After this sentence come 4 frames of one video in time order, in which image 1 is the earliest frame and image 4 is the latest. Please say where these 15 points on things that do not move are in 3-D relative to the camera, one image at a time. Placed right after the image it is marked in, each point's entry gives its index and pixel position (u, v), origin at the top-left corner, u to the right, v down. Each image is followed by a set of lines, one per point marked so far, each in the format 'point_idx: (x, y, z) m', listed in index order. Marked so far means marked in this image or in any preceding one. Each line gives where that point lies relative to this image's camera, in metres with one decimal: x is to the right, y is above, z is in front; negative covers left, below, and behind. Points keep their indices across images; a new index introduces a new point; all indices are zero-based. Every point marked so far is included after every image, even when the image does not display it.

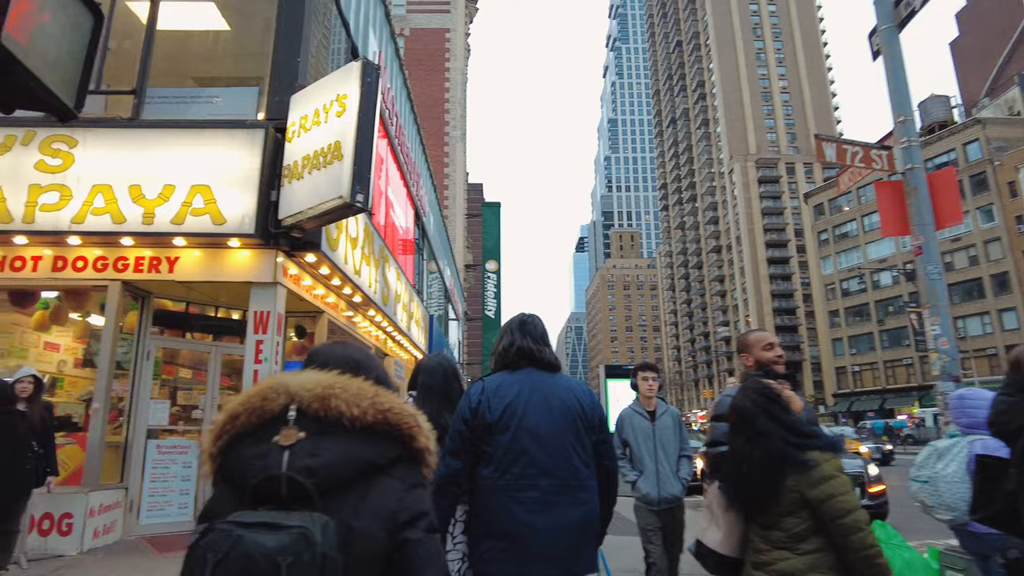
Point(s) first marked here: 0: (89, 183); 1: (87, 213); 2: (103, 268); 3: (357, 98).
0: (-4.8, +1.2, +7.3) m
1: (-4.7, +0.8, +7.2) m
2: (-4.7, +0.2, +7.5) m
3: (-1.6, +1.9, +6.6) m
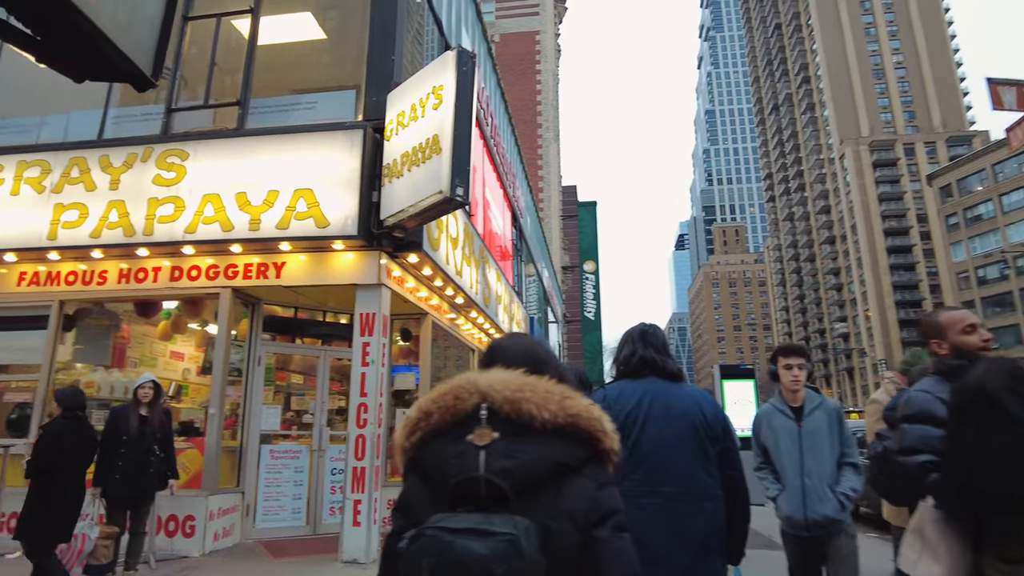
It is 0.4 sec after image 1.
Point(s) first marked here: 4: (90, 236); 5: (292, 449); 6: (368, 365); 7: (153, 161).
0: (-3.6, +1.1, +7.5) m
1: (-3.6, +0.7, +7.4) m
2: (-3.5, +0.1, +7.7) m
3: (-0.6, +2.0, +6.3) m
4: (-5.0, +0.6, +7.6) m
5: (-2.8, -2.1, +8.2) m
6: (-1.6, -0.8, +7.0) m
7: (-4.3, +1.5, +7.8) m
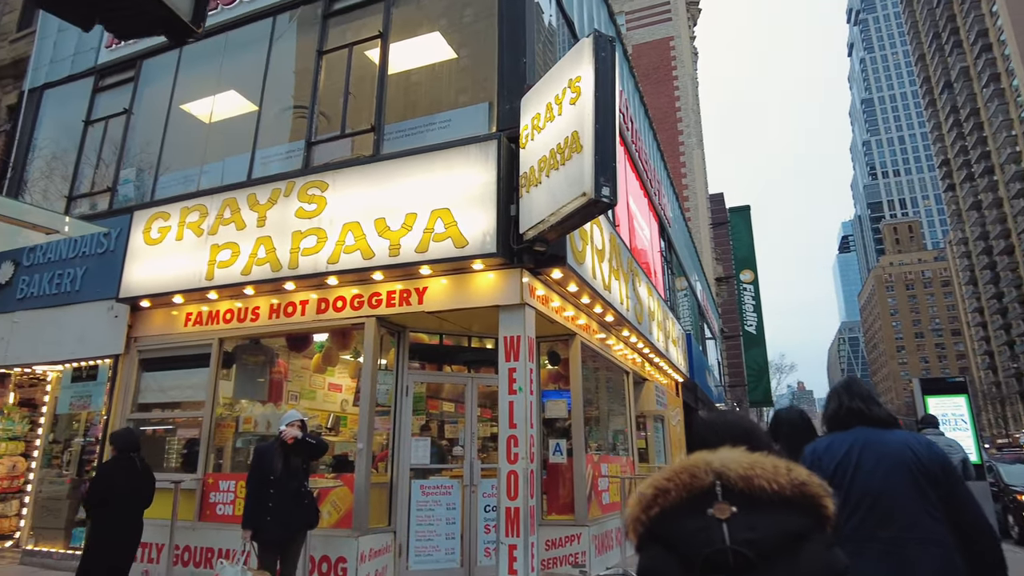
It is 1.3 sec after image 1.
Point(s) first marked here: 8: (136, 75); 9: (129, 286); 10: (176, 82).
0: (-2.0, +0.7, +7.4) m
1: (-1.9, +0.4, +7.2) m
2: (-1.8, -0.2, +7.5) m
3: (+0.7, +1.8, +5.6) m
4: (-3.2, +0.2, +7.8) m
5: (-0.8, -2.4, +7.8) m
6: (0.0, -1.0, +6.4) m
7: (-2.6, +1.1, +7.8) m
8: (-6.3, +3.5, +10.7) m
9: (-5.2, 0.0, +8.7) m
10: (-5.3, +3.3, +10.3) m
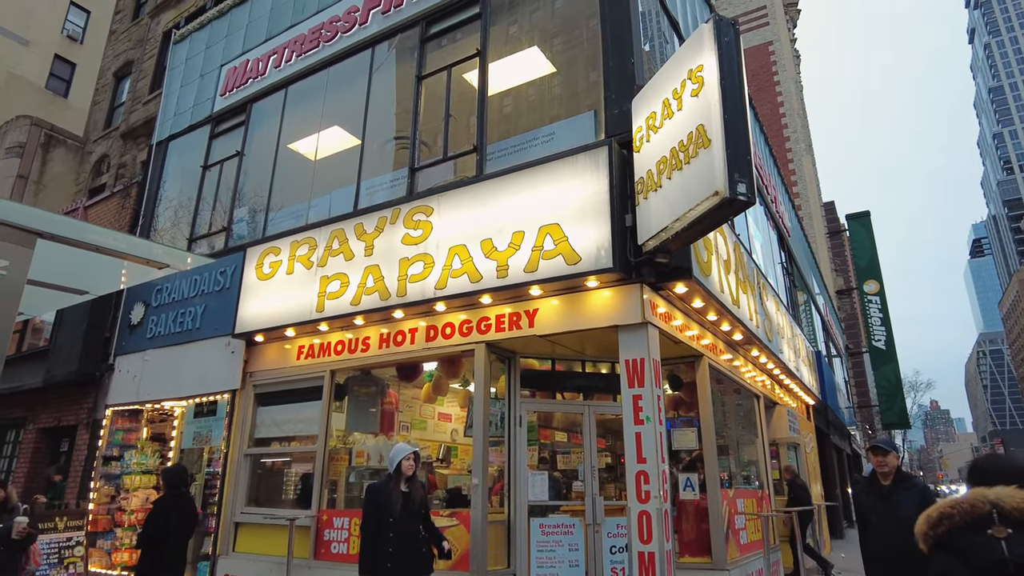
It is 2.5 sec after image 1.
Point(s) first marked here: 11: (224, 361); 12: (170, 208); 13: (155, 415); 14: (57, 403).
0: (-0.7, +0.5, +7.1) m
1: (-0.7, +0.1, +6.9) m
2: (-0.5, -0.5, +7.1) m
3: (+1.6, +1.7, +5.0) m
4: (-1.9, -0.2, +7.7) m
5: (+0.6, -2.6, +7.2) m
6: (+1.2, -1.2, +5.7) m
7: (-1.3, +0.8, +7.7) m
8: (-4.6, +2.9, +11.2) m
9: (-3.7, -0.5, +8.9) m
10: (-3.7, +2.7, +10.6) m
11: (-4.1, -1.0, +9.2) m
12: (-6.3, +1.5, +12.0) m
13: (-5.7, -2.0, +10.2) m
14: (-8.2, -2.1, +11.6) m
